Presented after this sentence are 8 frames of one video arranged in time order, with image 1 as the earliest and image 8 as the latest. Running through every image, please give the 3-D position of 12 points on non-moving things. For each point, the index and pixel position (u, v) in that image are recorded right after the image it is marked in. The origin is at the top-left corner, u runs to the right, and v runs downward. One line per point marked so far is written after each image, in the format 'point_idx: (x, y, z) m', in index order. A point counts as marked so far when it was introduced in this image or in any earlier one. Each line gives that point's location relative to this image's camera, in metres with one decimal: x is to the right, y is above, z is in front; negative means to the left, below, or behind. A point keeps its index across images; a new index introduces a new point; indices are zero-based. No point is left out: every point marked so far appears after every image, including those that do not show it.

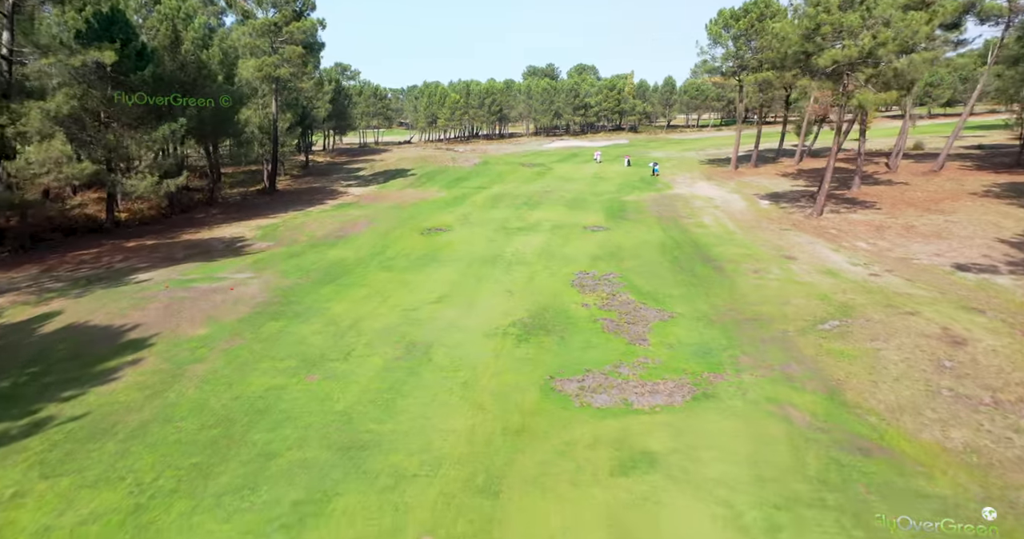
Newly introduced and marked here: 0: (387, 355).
0: (-3.2, -2.3, +15.1) m
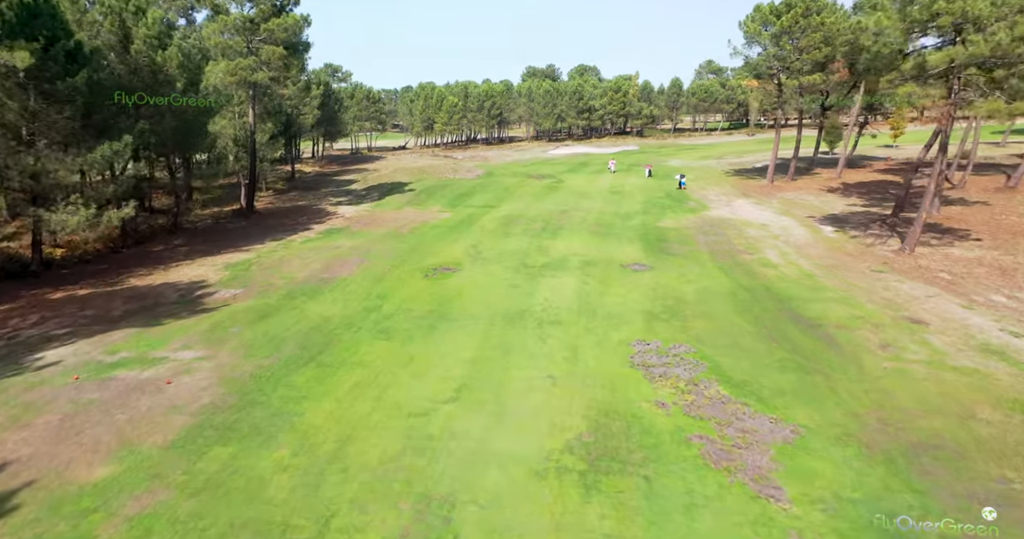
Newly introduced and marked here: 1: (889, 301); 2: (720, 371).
0: (-2.1, -4.3, +9.6) m
1: (+12.0, -1.0, +18.4) m
2: (+5.4, -2.6, +14.8) m
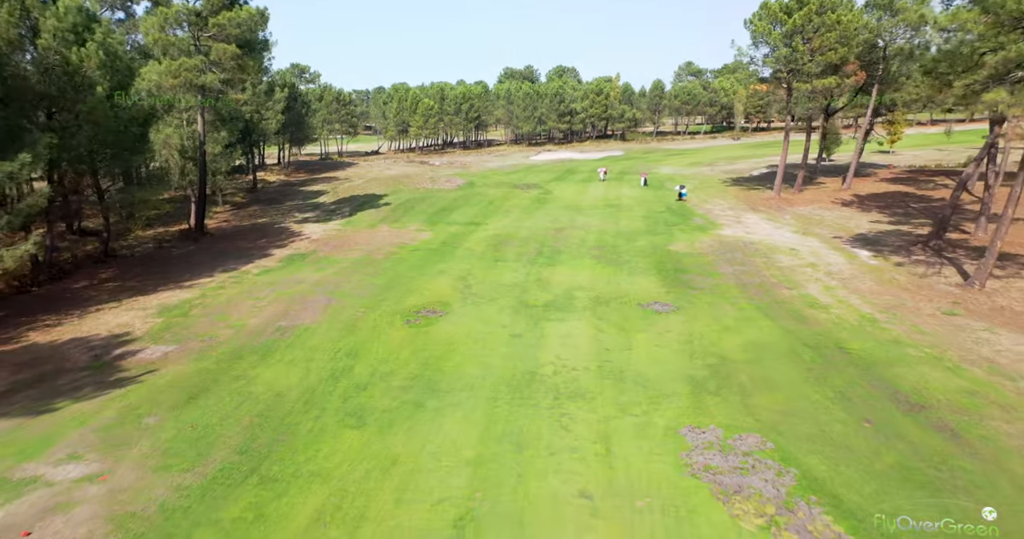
0: (-1.5, -5.8, +5.2) m
1: (+12.2, -2.4, +14.6) m
2: (+5.8, -4.1, +10.8) m
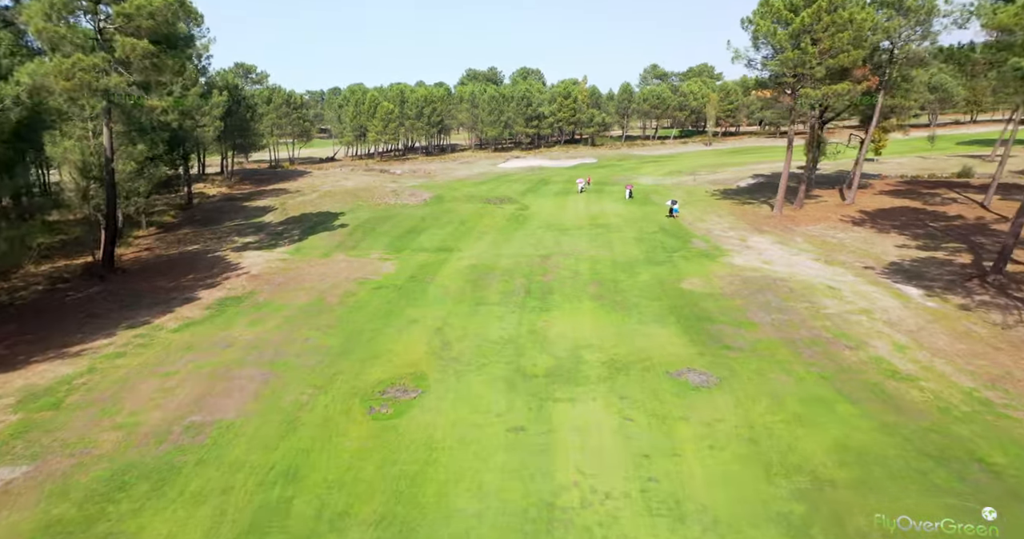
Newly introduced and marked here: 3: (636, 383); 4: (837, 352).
0: (-0.5, -7.6, +0.1) m
1: (+12.5, -4.0, +10.4) m
2: (+6.3, -5.7, +6.1) m
3: (+3.6, -3.3, +16.7) m
4: (+9.7, -2.5, +17.3) m
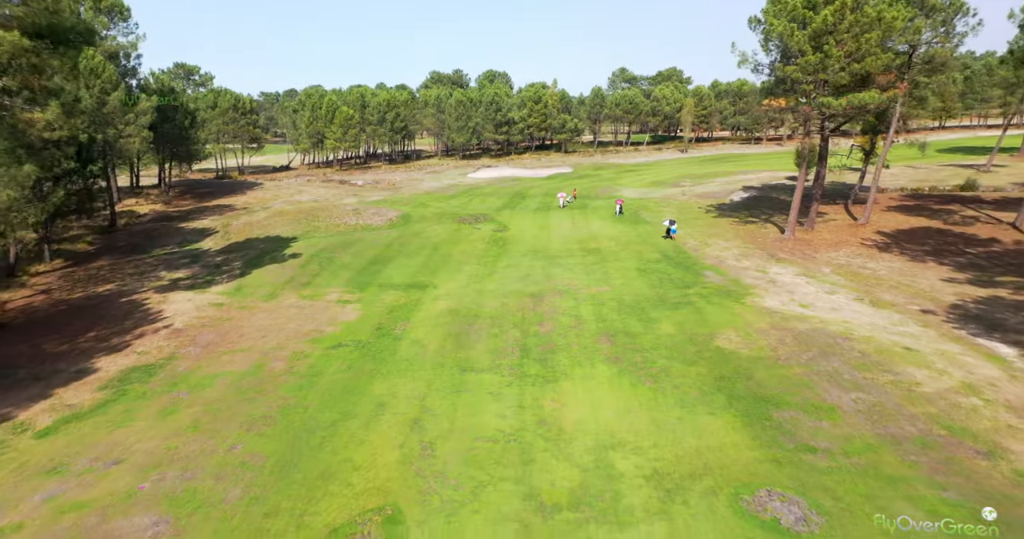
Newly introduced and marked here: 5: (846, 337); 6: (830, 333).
0: (+0.9, -9.4, -5.1) m
1: (+13.2, -5.7, +6.0) m
2: (+7.3, -7.5, +1.3) m
3: (+3.9, -5.1, +11.7) m
4: (+9.9, -4.2, +12.7) m
5: (+10.9, -2.2, +18.7) m
6: (+10.5, -2.2, +19.1) m
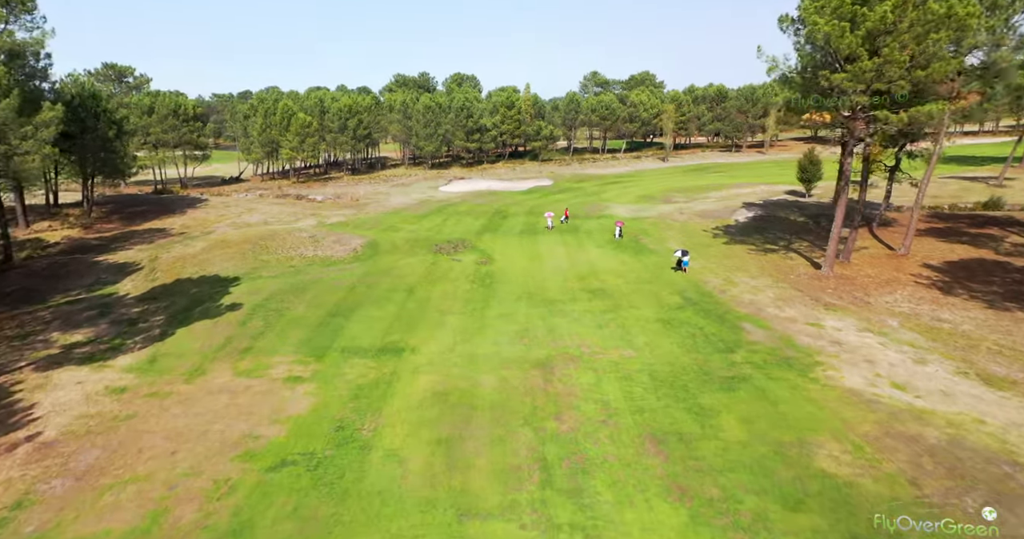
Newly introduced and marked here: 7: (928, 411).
0: (+2.9, -11.5, -11.1) m
1: (+14.5, -7.7, +0.7) m
2: (+8.9, -9.6, -4.3) m
3: (+4.9, -7.3, +5.9) m
4: (+10.8, -6.3, +7.2) m
5: (+11.4, -4.4, +13.3) m
6: (+11.0, -4.3, +13.6) m
7: (+11.3, -3.9, +15.6) m
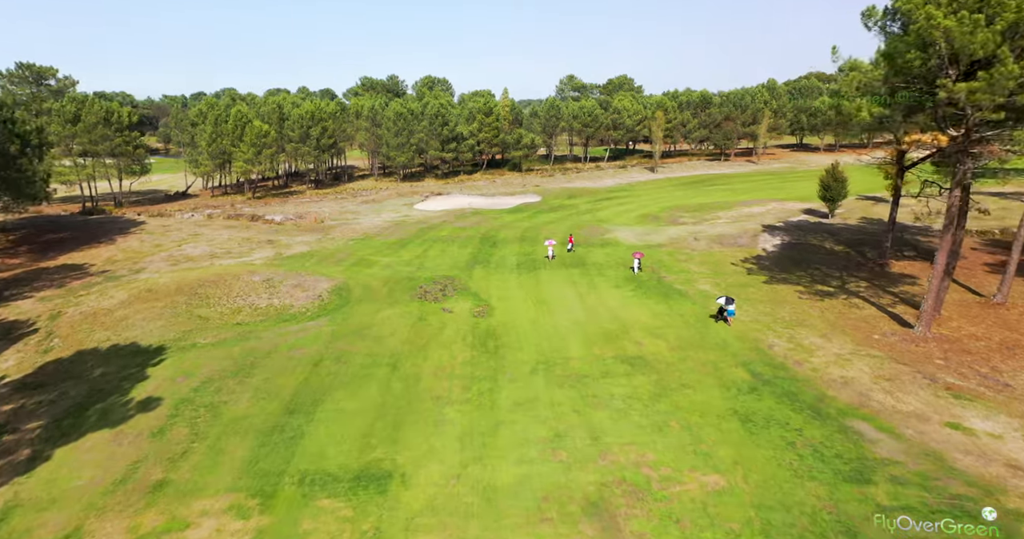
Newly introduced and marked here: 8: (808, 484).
0: (+5.9, -13.9, -18.0) m
1: (+16.7, -10.0, -5.6) m
2: (+11.5, -12.0, -10.9) m
3: (+6.9, -9.8, -0.9) m
4: (+12.7, -8.7, +0.7) m
5: (+13.0, -6.8, +6.8) m
6: (+12.6, -6.8, +7.1) m
7: (+12.8, -6.4, +9.1) m
8: (+8.1, -5.6, +15.3) m
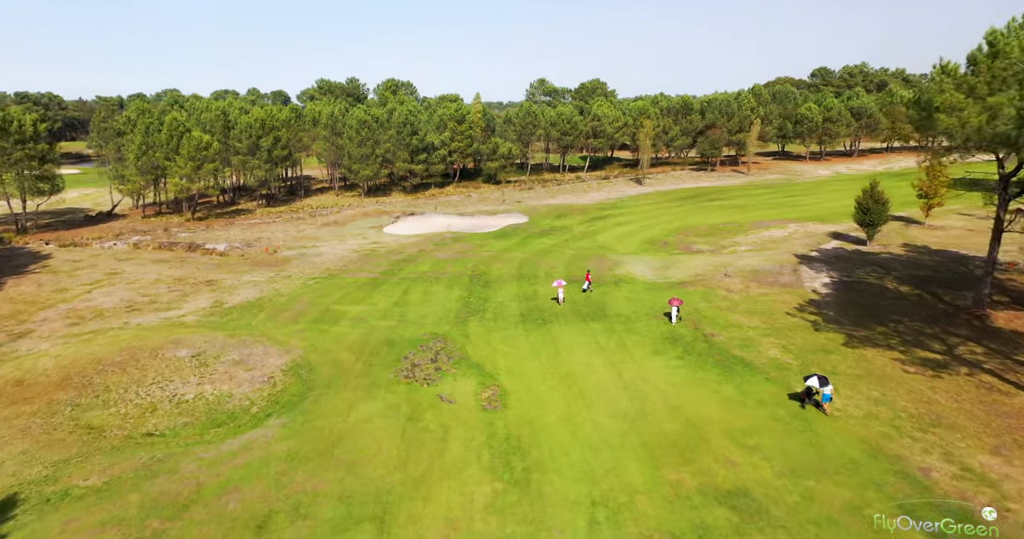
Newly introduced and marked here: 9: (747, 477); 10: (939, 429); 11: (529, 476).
0: (+10.2, -16.5, -25.6) m
1: (+20.1, -12.5, -12.5) m
2: (+15.2, -14.5, -18.1) m
3: (+10.0, -12.4, -8.5) m
4: (+15.7, -11.3, -6.5) m
5: (+15.5, -9.4, -0.3) m
6: (+15.1, -9.3, -0.1) m
7: (+15.1, -9.0, +1.9) m
8: (+10.1, -8.2, +7.8) m
9: (+7.1, -5.9, +16.9) m
10: (+14.0, -5.2, +18.4) m
11: (+0.5, -5.9, +17.5) m
